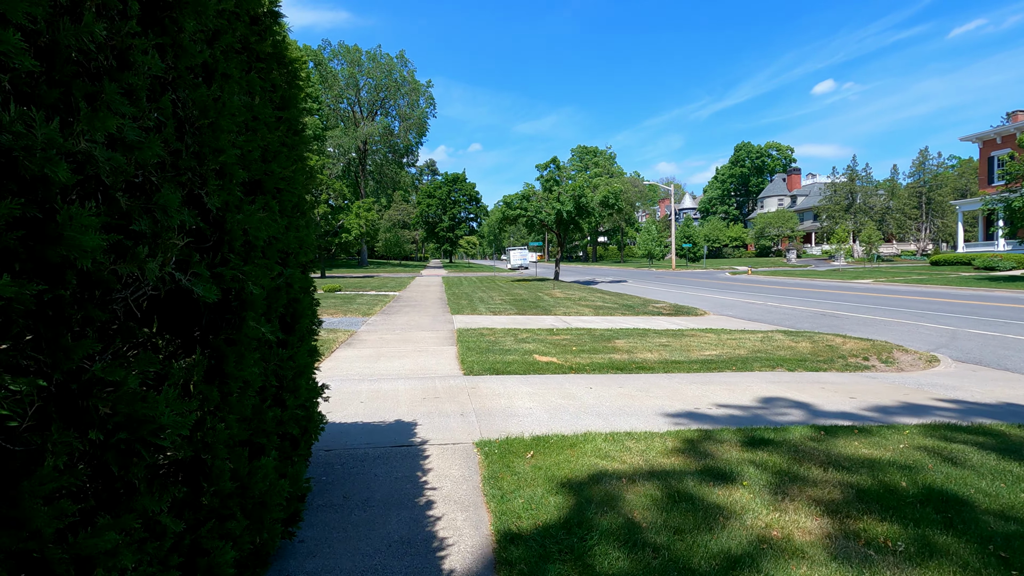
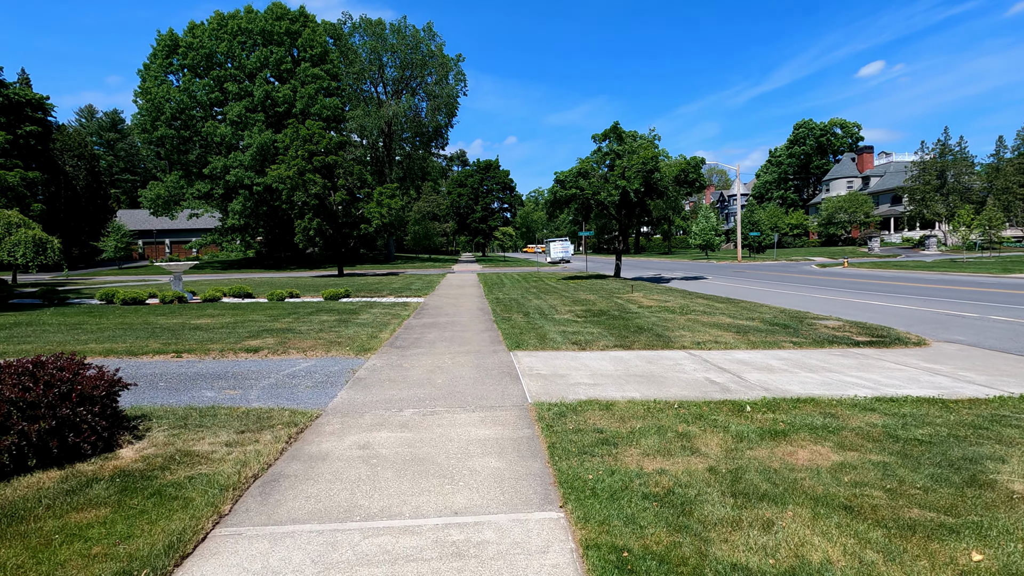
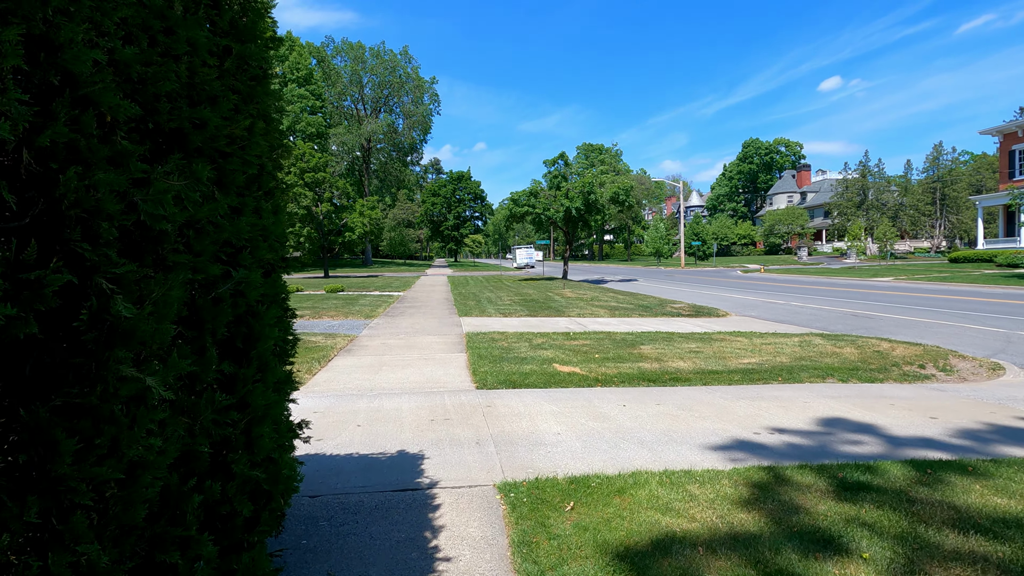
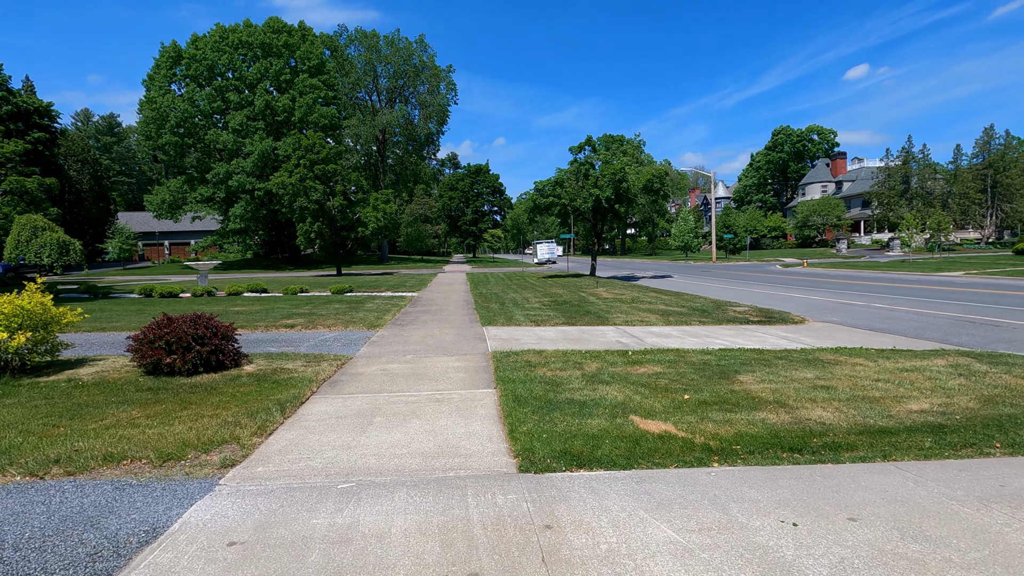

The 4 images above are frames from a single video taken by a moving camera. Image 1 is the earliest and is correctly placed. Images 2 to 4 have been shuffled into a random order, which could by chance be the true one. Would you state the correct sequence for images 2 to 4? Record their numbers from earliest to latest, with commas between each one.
3, 4, 2
